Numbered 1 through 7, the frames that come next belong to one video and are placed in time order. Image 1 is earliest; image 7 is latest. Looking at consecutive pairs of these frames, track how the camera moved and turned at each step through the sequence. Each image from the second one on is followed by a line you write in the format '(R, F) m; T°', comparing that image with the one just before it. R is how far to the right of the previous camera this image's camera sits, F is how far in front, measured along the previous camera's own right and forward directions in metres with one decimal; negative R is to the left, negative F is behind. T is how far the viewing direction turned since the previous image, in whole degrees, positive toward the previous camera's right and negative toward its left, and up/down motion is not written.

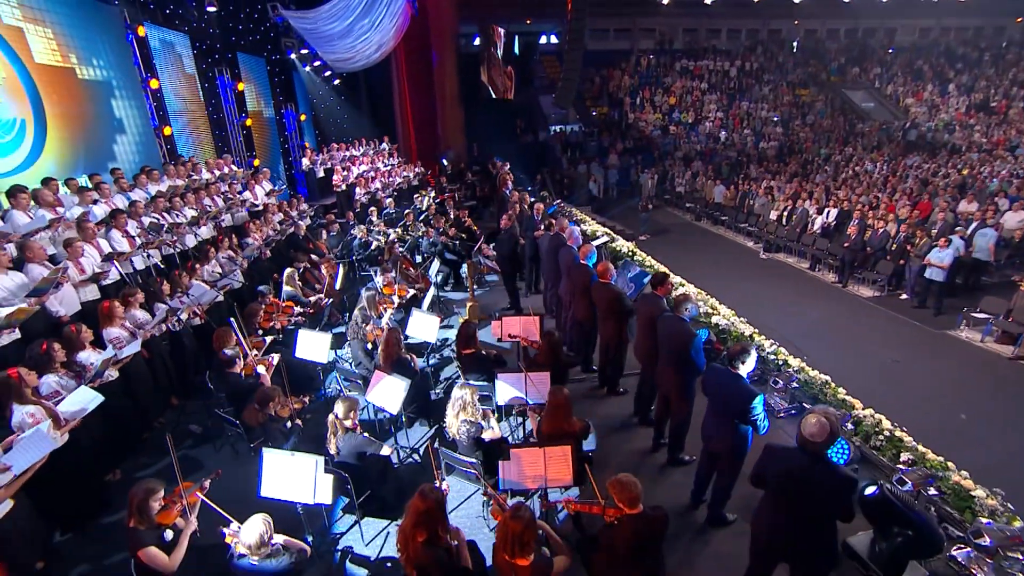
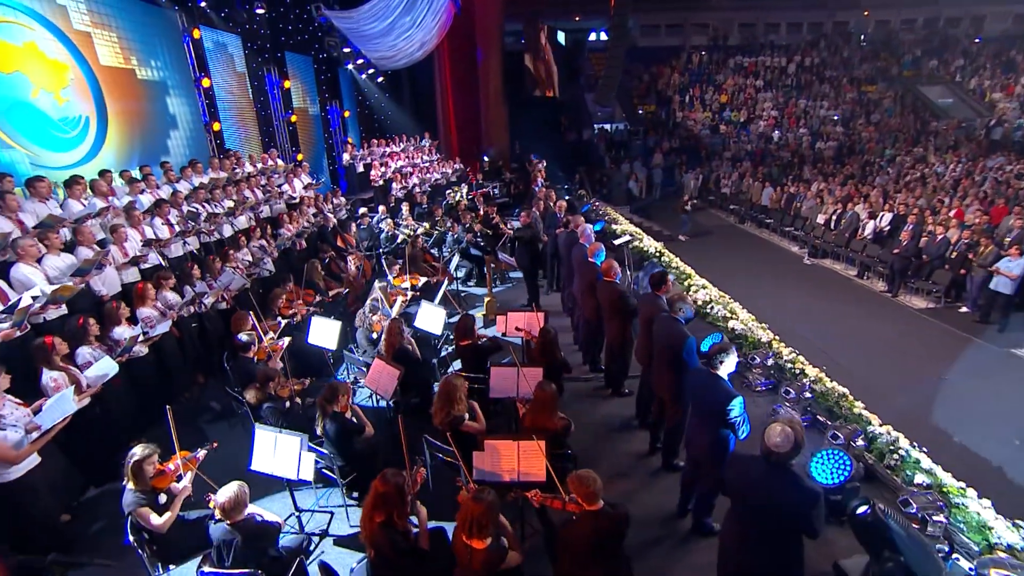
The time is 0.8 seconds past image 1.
(+0.6, -0.1) m; -5°
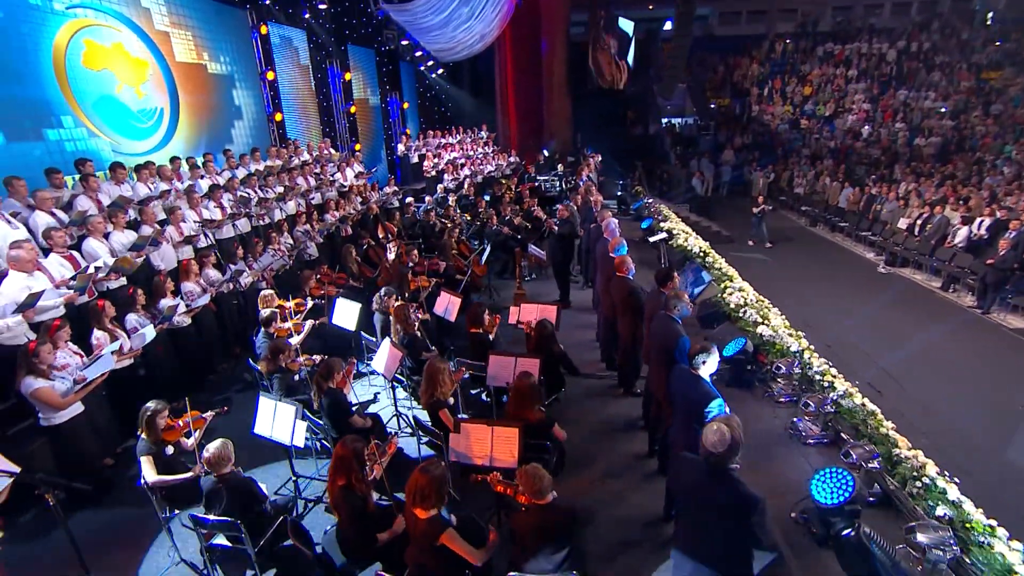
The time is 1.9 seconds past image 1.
(+0.8, 0.0) m; -7°
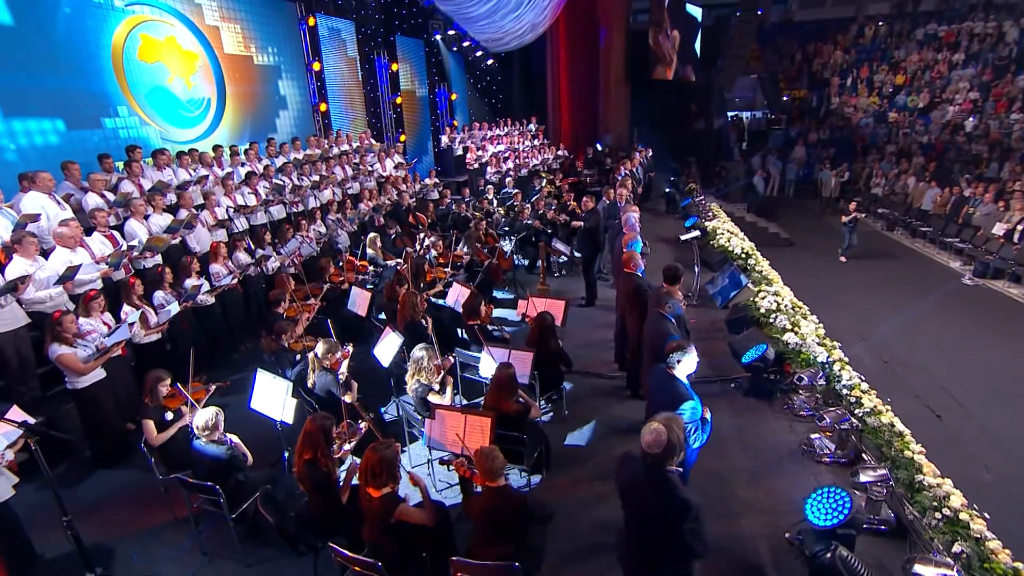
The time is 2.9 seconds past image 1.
(+0.8, +0.1) m; -7°
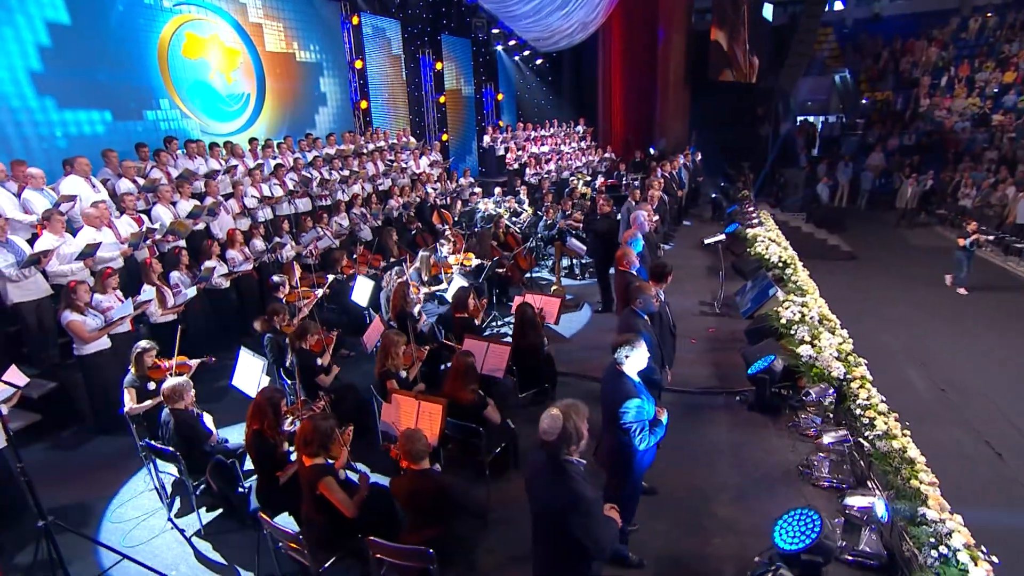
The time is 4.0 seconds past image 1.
(+0.9, +0.2) m; -7°
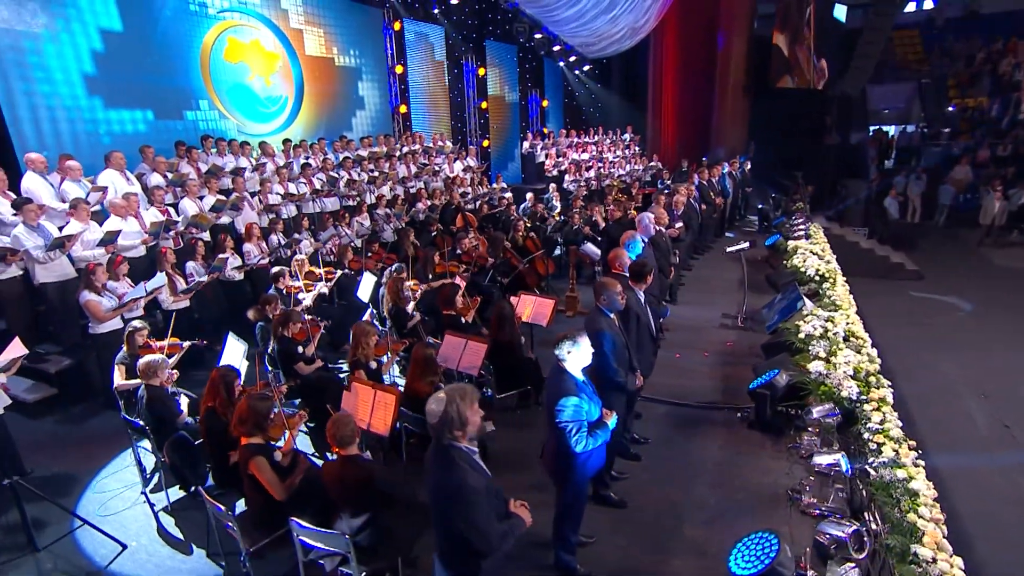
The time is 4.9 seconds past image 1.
(+0.9, +0.2) m; -7°
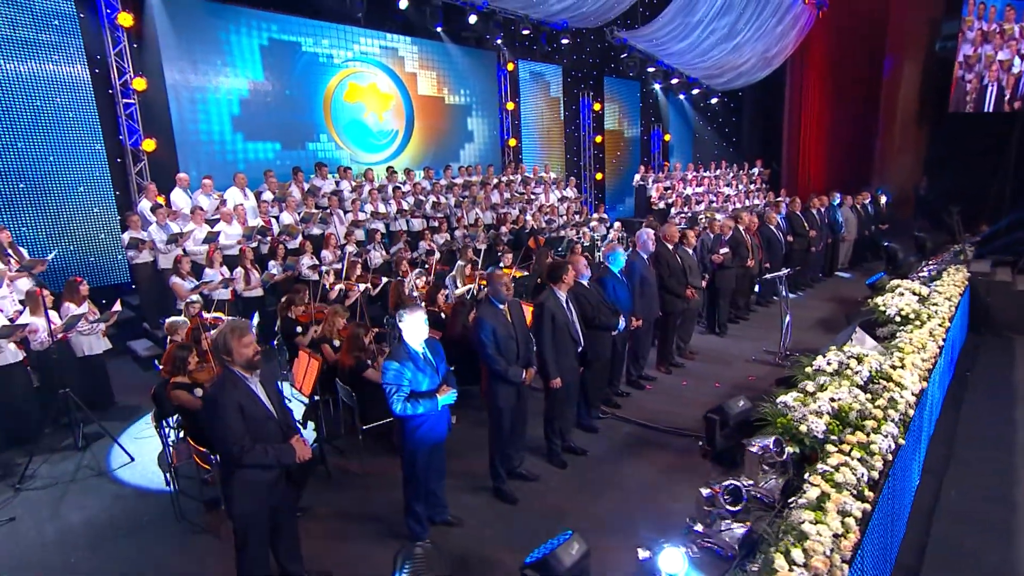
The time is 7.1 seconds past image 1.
(+2.3, +0.1) m; -18°
